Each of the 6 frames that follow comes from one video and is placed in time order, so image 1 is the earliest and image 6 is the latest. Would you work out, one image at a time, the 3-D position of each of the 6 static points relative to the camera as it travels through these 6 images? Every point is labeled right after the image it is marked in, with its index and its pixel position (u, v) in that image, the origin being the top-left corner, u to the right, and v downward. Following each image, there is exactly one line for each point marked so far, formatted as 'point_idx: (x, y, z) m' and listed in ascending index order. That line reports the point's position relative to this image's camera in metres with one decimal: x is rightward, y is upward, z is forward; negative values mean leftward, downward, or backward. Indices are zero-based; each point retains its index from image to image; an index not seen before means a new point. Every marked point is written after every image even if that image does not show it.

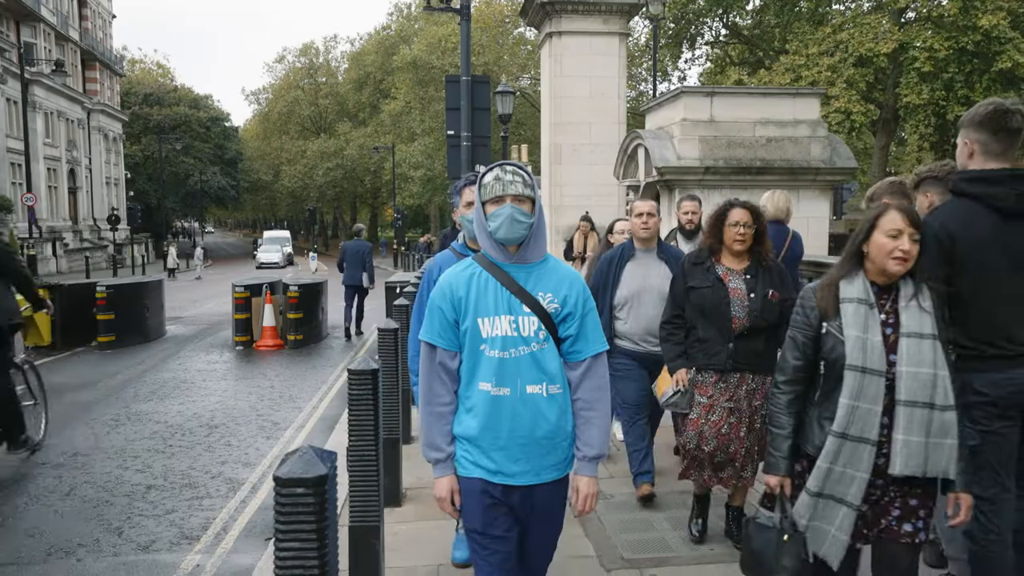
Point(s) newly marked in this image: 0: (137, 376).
0: (-4.7, -1.1, +10.9) m
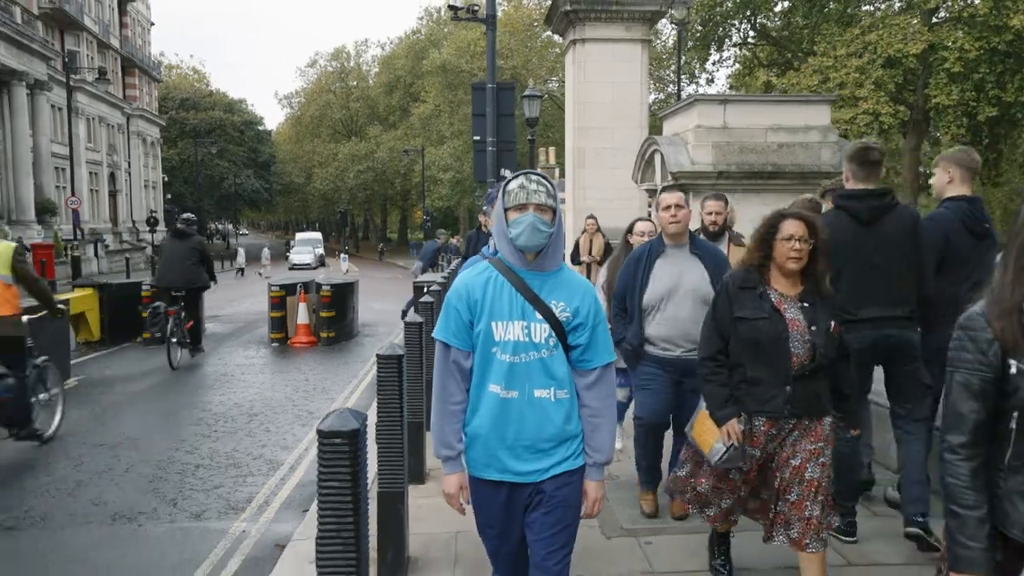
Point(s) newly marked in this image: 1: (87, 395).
0: (-4.4, -1.1, +11.5) m
1: (-4.7, -1.2, +9.7) m
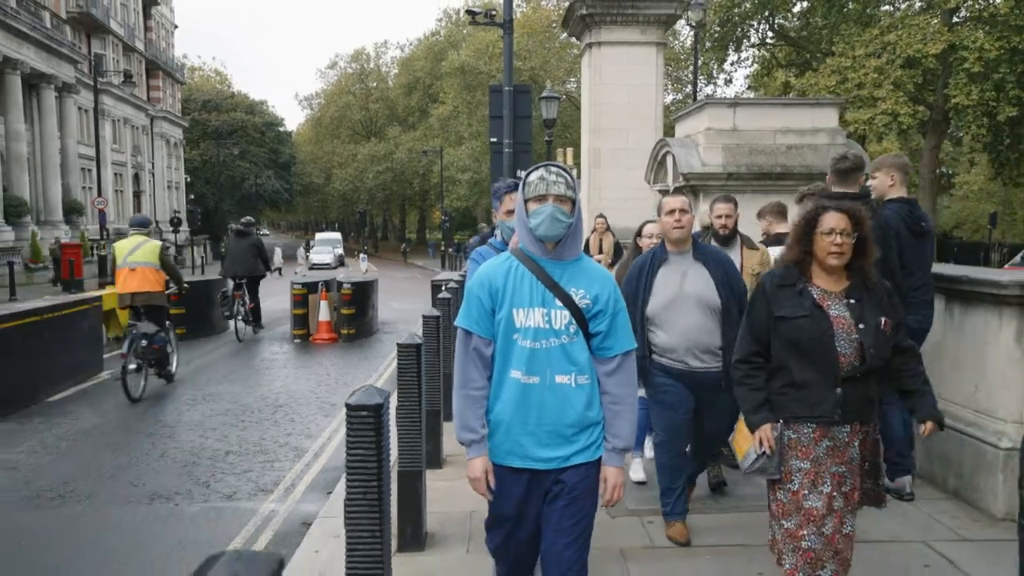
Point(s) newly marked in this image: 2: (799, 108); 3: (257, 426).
0: (-4.2, -1.0, +12.0) m
1: (-4.5, -1.1, +10.1) m
2: (+3.6, +2.3, +10.9) m
3: (-2.4, -1.3, +8.1) m
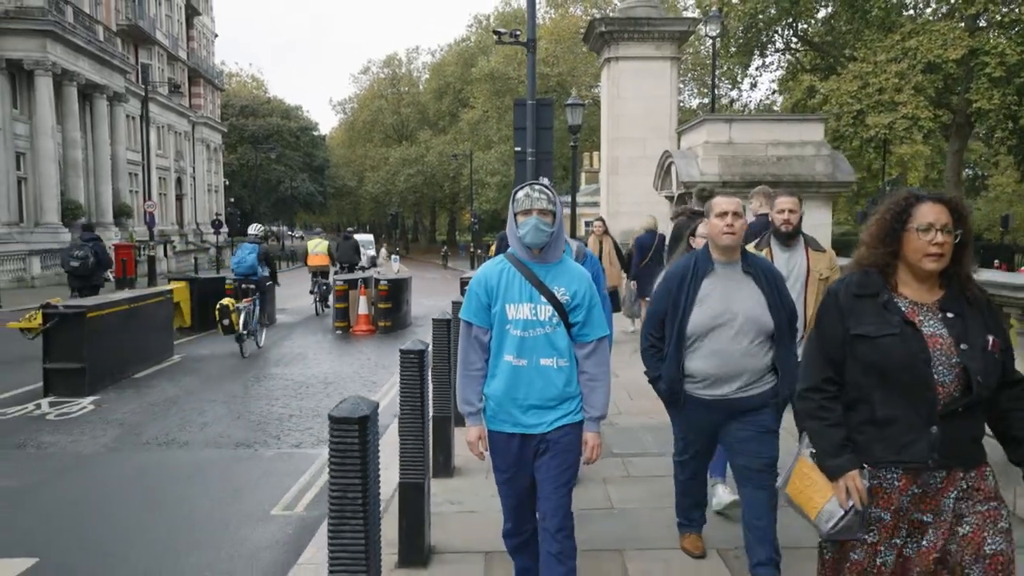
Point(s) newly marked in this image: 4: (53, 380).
0: (-3.9, -1.0, +13.5) m
1: (-4.3, -1.0, +11.7) m
2: (+3.9, +2.3, +12.2) m
3: (-2.2, -1.2, +9.6) m
4: (-4.8, -1.0, +9.1) m
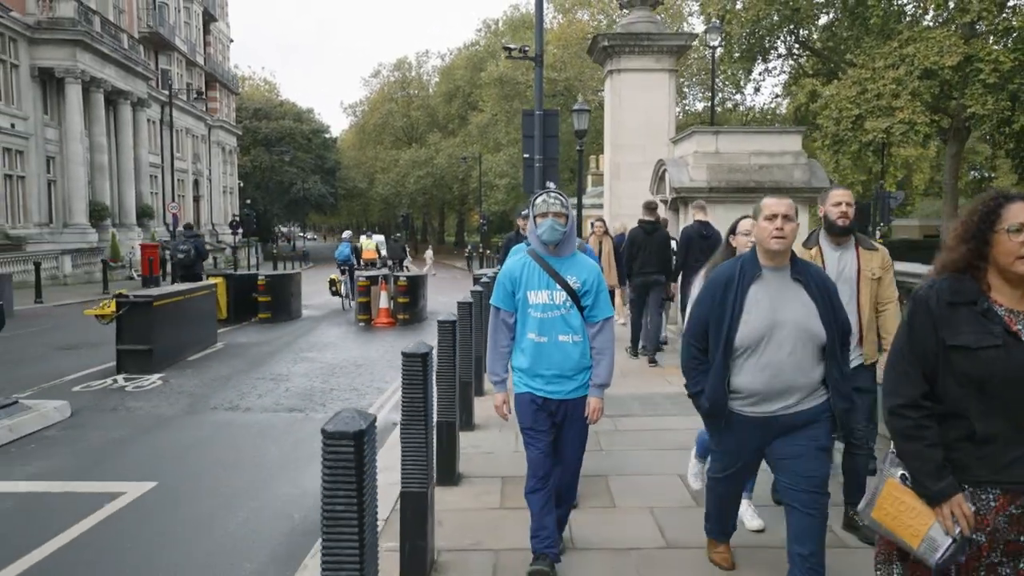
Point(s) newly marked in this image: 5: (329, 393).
0: (-3.8, -0.9, +14.9) m
1: (-4.1, -1.0, +13.1) m
2: (+4.0, +2.4, +13.6) m
3: (-2.1, -1.1, +11.0) m
4: (-4.7, -0.9, +10.6) m
5: (-2.0, -1.2, +9.8) m
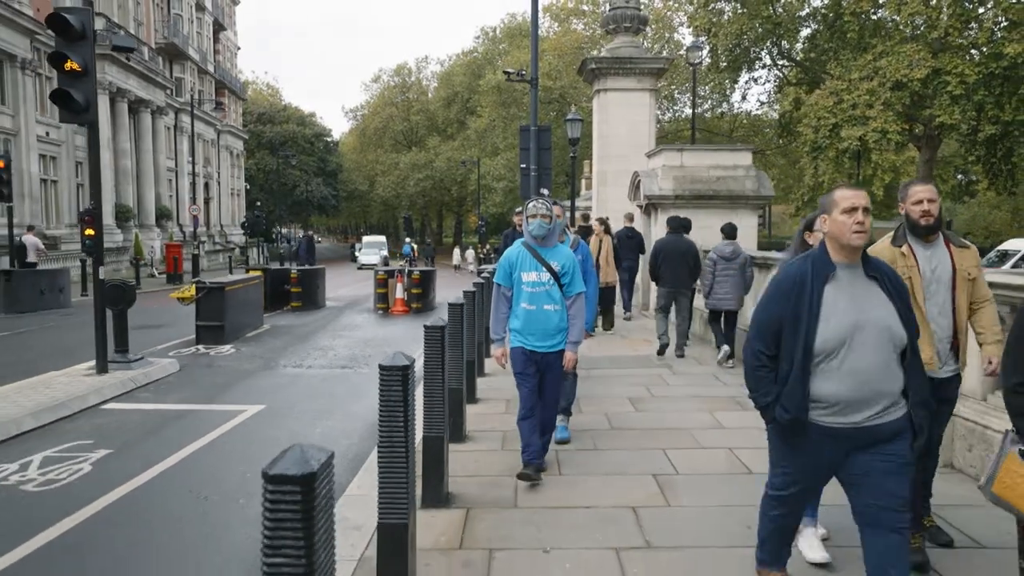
0: (-3.8, -0.7, +17.6) m
1: (-4.2, -0.8, +15.7) m
2: (+4.0, +2.6, +16.2) m
3: (-2.1, -0.9, +13.7) m
4: (-4.7, -0.7, +13.2) m
5: (-2.1, -1.0, +12.4) m
